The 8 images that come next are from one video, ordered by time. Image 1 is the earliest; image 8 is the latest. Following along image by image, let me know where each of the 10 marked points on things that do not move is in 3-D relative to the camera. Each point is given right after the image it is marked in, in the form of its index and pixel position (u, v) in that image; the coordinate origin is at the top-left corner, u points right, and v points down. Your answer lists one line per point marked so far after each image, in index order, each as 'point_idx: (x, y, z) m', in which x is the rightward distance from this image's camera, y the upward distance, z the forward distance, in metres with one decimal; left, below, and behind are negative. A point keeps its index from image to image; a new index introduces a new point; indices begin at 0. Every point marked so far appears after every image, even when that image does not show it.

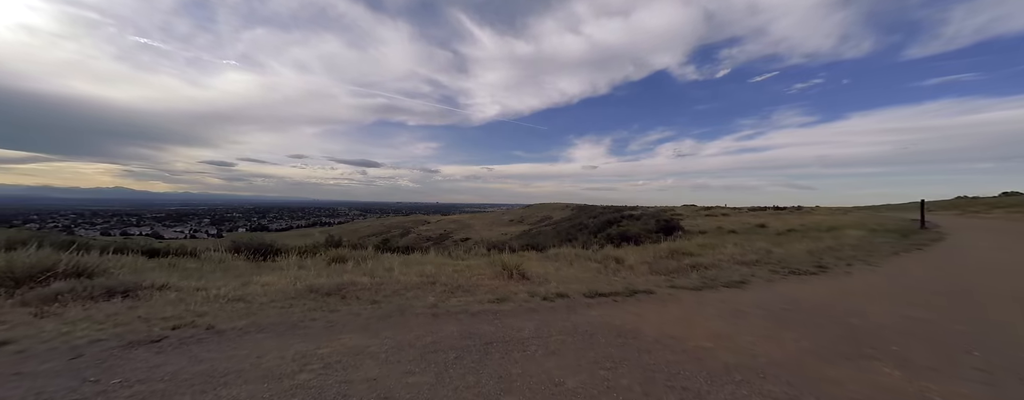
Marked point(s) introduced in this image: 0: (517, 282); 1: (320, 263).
0: (+0.1, -1.6, +5.8) m
1: (-4.8, -1.6, +7.4) m
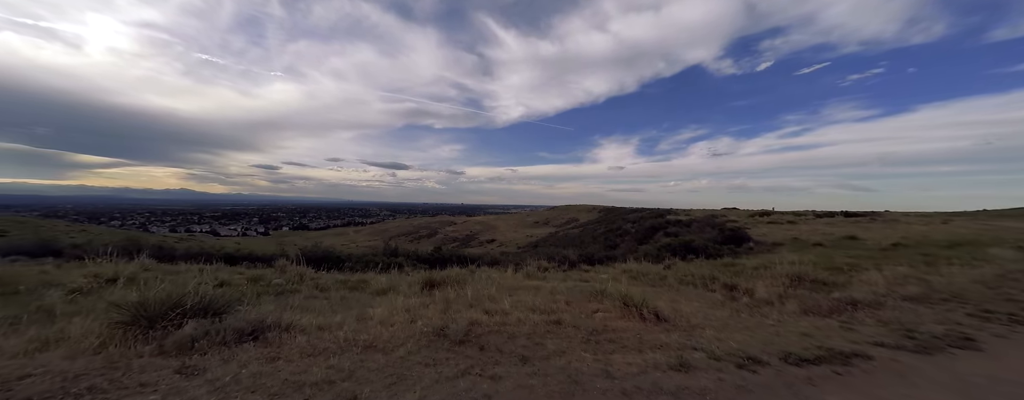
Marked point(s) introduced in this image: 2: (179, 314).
0: (+2.4, -2.0, +4.8) m
1: (-2.3, -2.1, +7.0) m
2: (-4.5, -1.5, +4.1) m
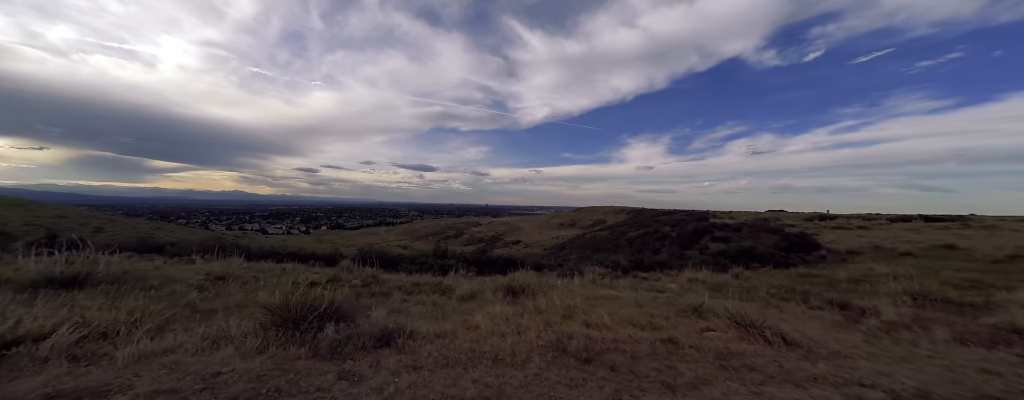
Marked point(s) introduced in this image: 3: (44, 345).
0: (+4.1, -2.2, +4.2) m
1: (-0.3, -2.2, +7.0) m
2: (-2.8, -1.7, +4.3) m
3: (-5.4, -1.7, +3.4) m
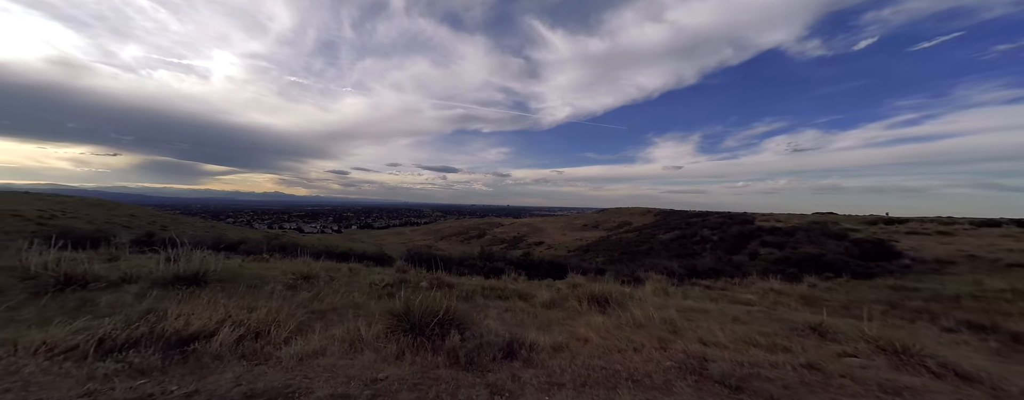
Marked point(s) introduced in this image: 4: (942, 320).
0: (+5.7, -2.3, +3.6) m
1: (+1.7, -2.4, +6.8) m
2: (-1.1, -1.8, +4.4) m
3: (-3.8, -1.8, +3.8) m
4: (+10.6, -3.0, +7.3) m
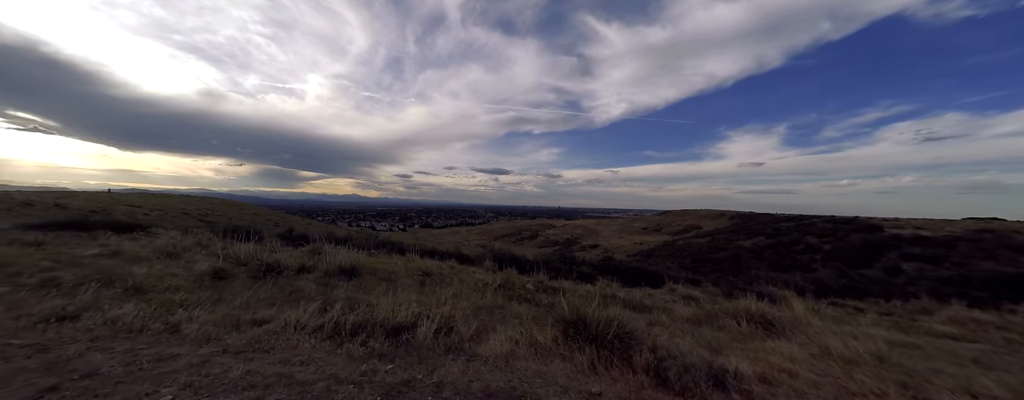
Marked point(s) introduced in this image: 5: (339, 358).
0: (+8.0, -2.4, +2.0) m
1: (+4.7, -2.5, +6.0) m
2: (+1.5, -1.9, +4.2) m
3: (-1.3, -1.9, +4.2) m
4: (+13.5, -3.1, +4.5) m
5: (-2.1, -1.9, +3.6) m
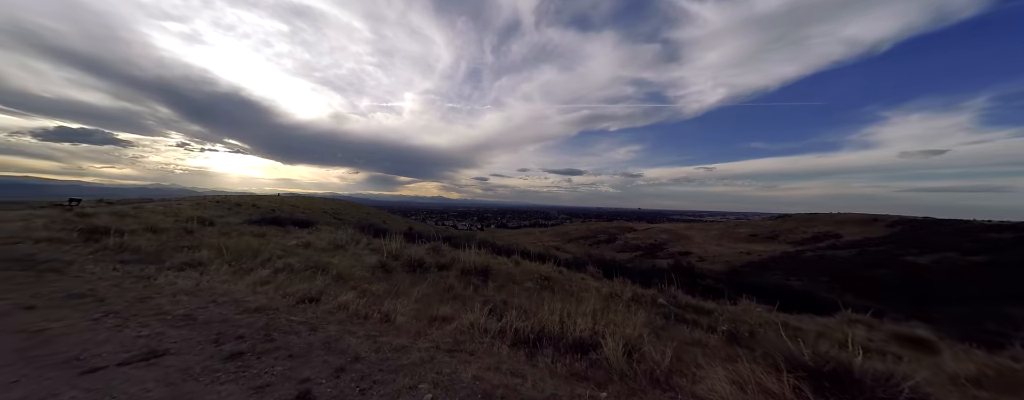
0: (+9.6, -2.5, -1.0) m
1: (+7.6, -2.6, +3.8) m
2: (+4.0, -2.0, +3.0) m
3: (+1.3, -2.0, +3.8) m
4: (+15.6, -3.1, -0.2) m
5: (+0.4, -2.0, +3.5) m
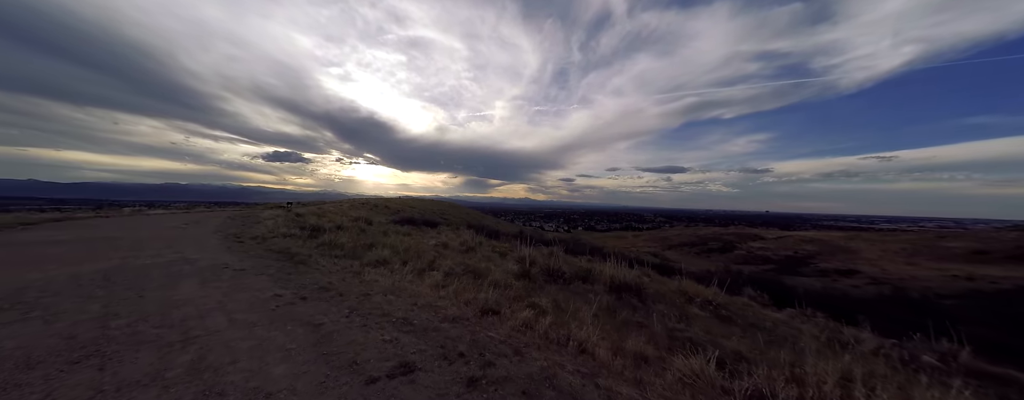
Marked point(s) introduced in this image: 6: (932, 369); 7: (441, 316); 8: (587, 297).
0: (+10.2, -2.7, -5.1) m
1: (+9.9, -2.8, +0.1) m
2: (+6.3, -2.3, +0.6) m
3: (+4.0, -2.3, +2.2) m
4: (+16.2, -3.3, -6.3) m
5: (+3.0, -2.3, +2.2) m
6: (+8.1, -3.2, +5.5) m
7: (-1.4, -2.3, +6.0) m
8: (+2.2, -2.8, +8.3) m
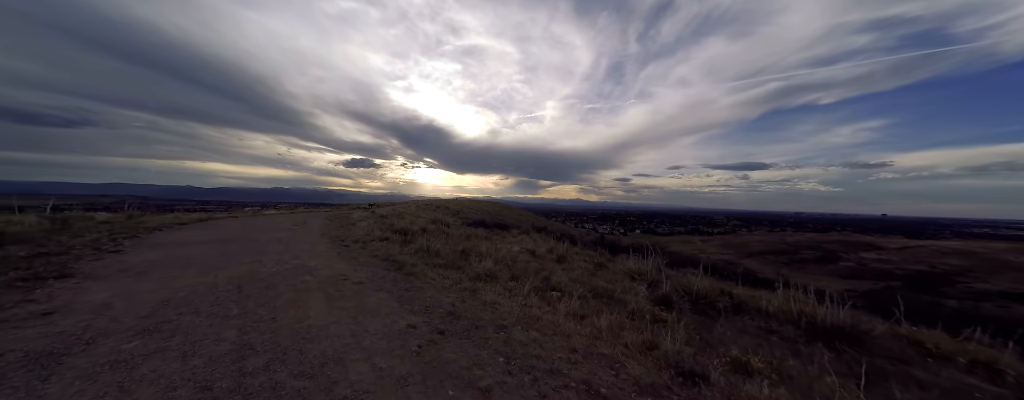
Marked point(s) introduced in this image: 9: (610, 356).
0: (+11.0, -2.9, -8.8) m
1: (+11.7, -3.0, -3.7) m
2: (+8.2, -2.4, -2.6) m
3: (+6.3, -2.5, -0.6) m
4: (+16.7, -3.5, -11.2) m
5: (+5.3, -2.5, -0.3) m
6: (+10.9, -3.3, +1.9) m
7: (+1.6, -2.5, +4.2) m
8: (+5.6, -3.0, +5.8) m
9: (+1.6, -2.5, +4.8) m
